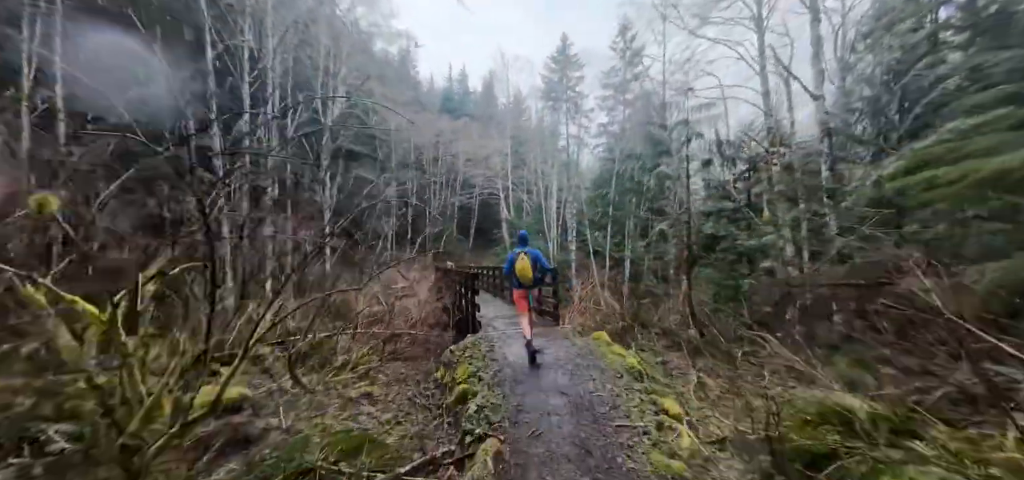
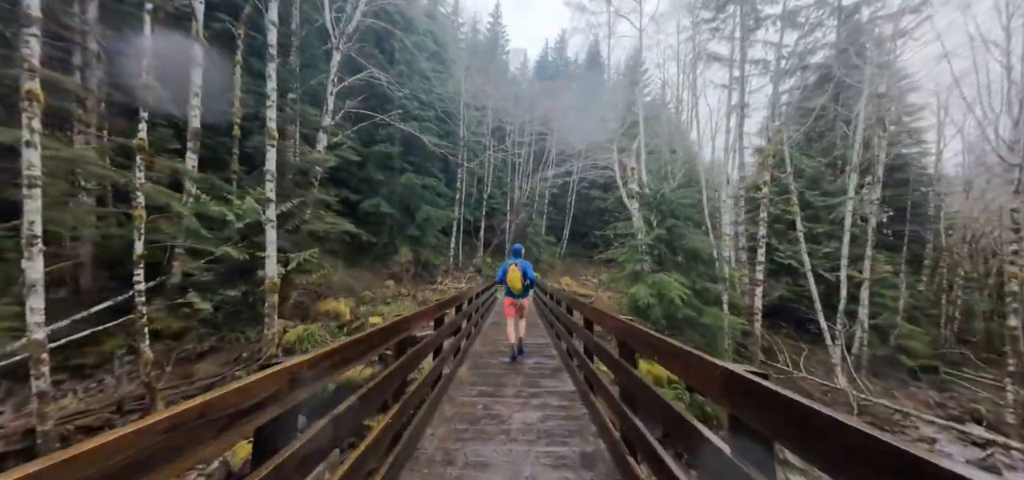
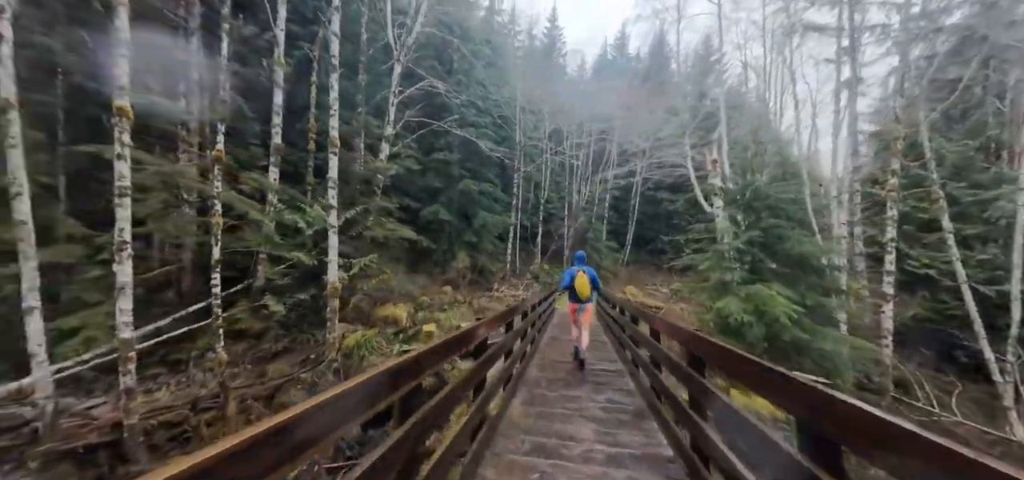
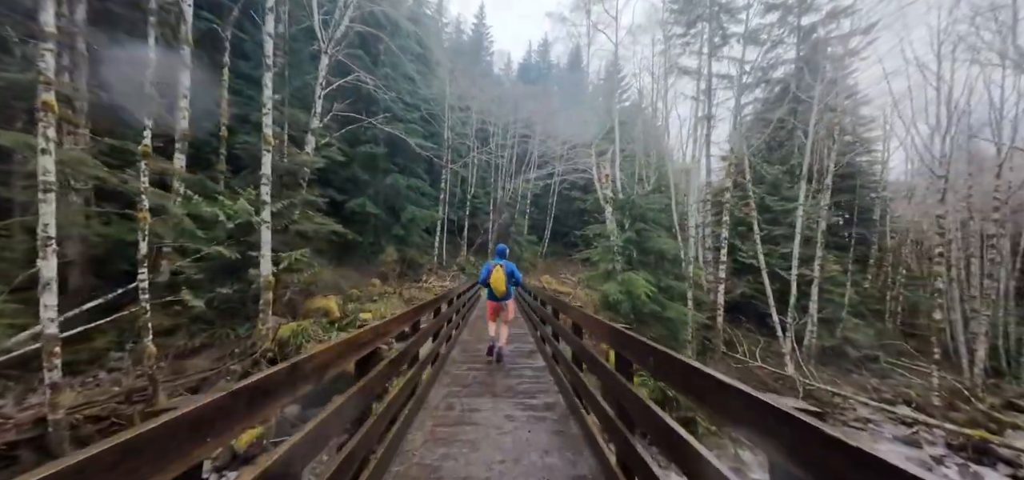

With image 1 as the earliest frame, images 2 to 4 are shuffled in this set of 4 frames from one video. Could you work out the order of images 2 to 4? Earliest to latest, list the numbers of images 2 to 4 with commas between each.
4, 2, 3
